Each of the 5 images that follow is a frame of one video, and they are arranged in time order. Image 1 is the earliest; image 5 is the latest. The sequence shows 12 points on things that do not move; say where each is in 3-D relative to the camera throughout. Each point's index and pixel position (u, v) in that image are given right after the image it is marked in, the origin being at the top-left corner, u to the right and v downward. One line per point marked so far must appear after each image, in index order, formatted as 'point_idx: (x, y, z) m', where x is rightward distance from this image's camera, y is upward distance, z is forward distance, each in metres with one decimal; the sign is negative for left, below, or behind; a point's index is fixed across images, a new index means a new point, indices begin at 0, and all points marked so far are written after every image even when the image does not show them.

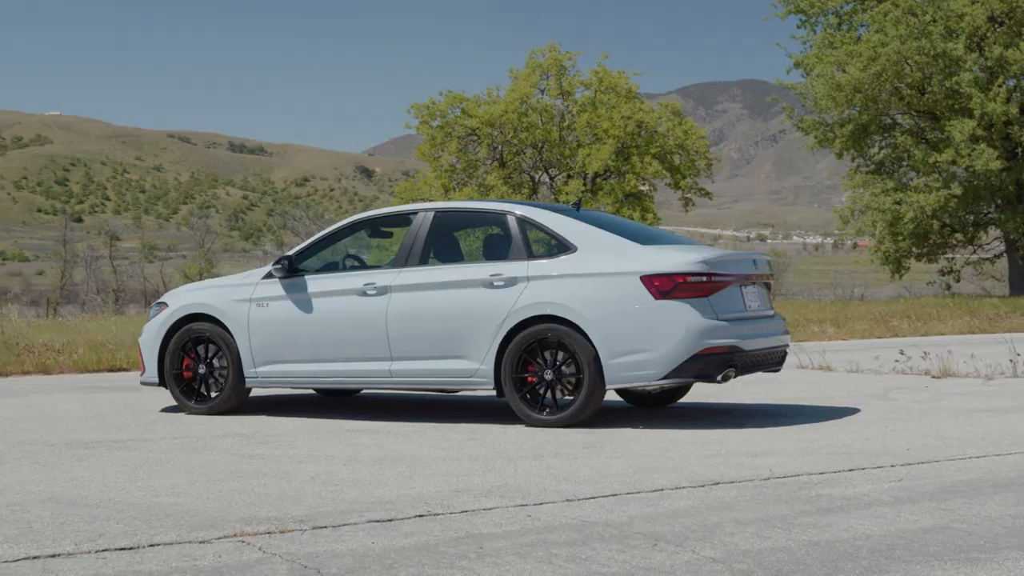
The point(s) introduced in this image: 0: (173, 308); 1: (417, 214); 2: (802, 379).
0: (-2.7, -0.1, +9.9) m
1: (-0.8, +0.6, +9.7) m
2: (+3.1, -1.0, +13.3) m
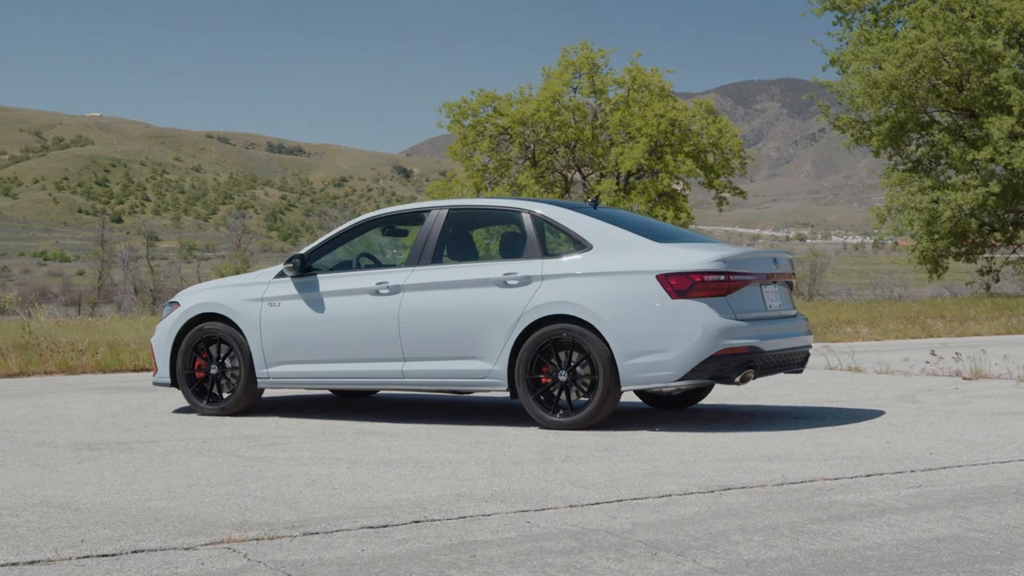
0: (-2.6, -0.1, +9.8) m
1: (-0.6, +0.6, +9.5) m
2: (+3.3, -1.0, +13.1) m
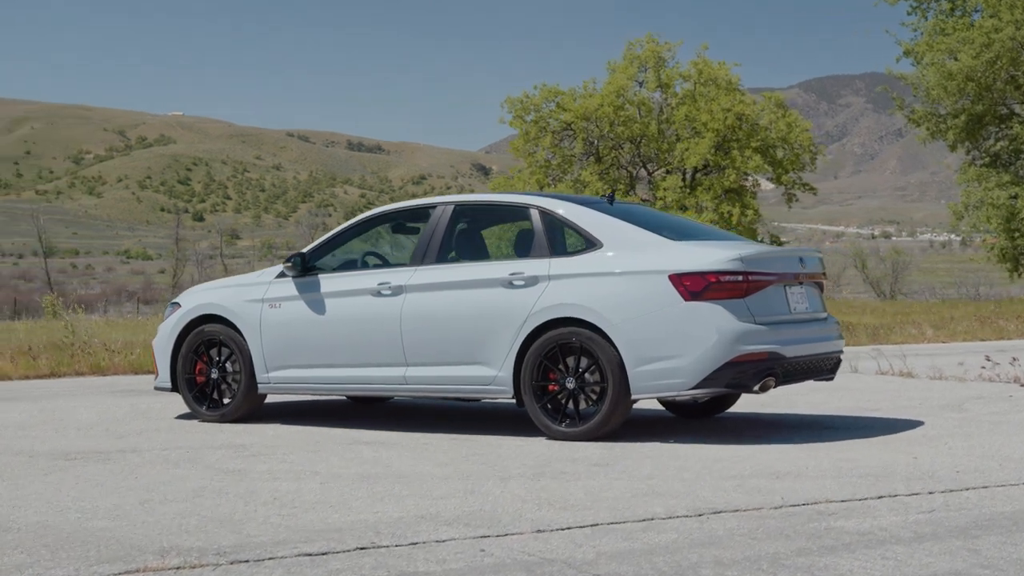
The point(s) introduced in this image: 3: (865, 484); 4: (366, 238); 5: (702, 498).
0: (-2.5, -0.2, +9.5) m
1: (-0.6, +0.6, +9.1) m
2: (+3.6, -1.0, +12.4) m
3: (+1.8, -1.0, +6.4) m
4: (-1.1, +0.4, +9.3) m
5: (+0.9, -1.0, +6.0) m
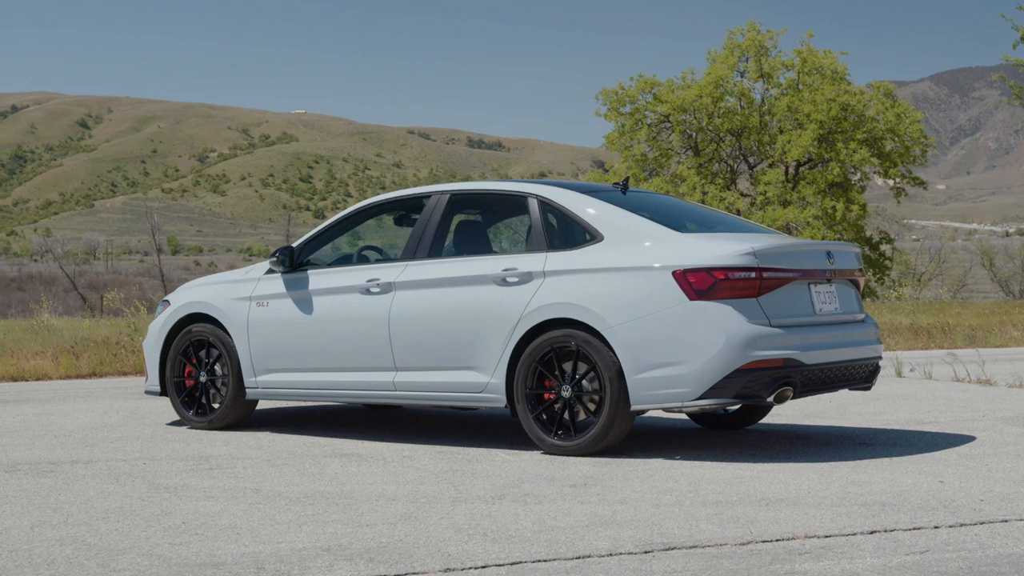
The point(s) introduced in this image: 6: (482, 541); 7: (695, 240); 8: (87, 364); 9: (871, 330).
0: (-2.4, -0.1, +9.1) m
1: (-0.5, +0.6, +8.5) m
2: (+4.0, -1.0, +11.4) m
3: (+1.6, -1.0, +5.5) m
4: (-1.1, +0.4, +8.7) m
5: (+0.6, -1.0, +5.2) m
6: (-0.1, -1.0, +5.0) m
7: (+1.1, +0.3, +7.4) m
8: (-4.9, -0.9, +14.2) m
9: (+2.4, -0.3, +8.1) m
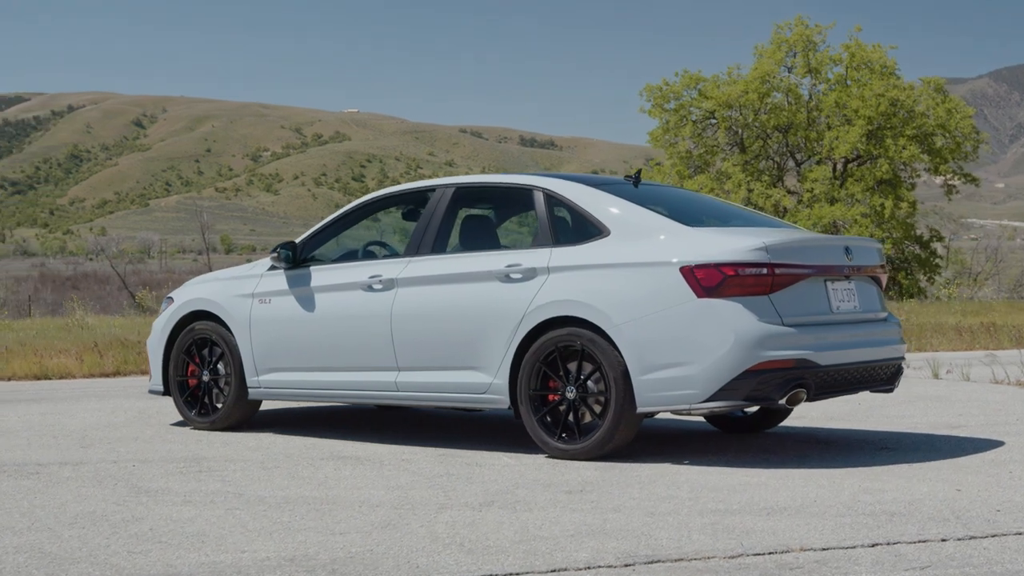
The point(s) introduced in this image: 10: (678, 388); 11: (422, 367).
0: (-2.4, -0.1, +8.9) m
1: (-0.5, +0.6, +8.2) m
2: (+4.1, -1.0, +10.9) m
3: (+1.5, -1.0, +5.2) m
4: (-1.0, +0.4, +8.5) m
5: (+0.6, -1.0, +4.9) m
6: (-0.2, -1.0, +4.8) m
7: (+1.1, +0.3, +7.1) m
8: (-4.6, -0.9, +14.2) m
9: (+2.4, -0.3, +7.8) m
10: (+0.9, -0.6, +7.0) m
11: (-0.5, -0.5, +7.8) m
